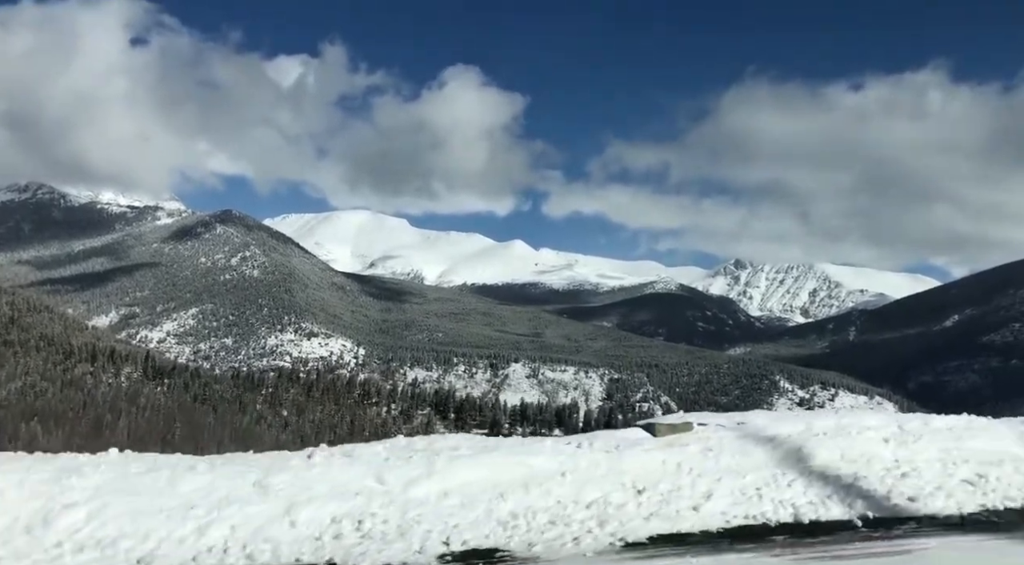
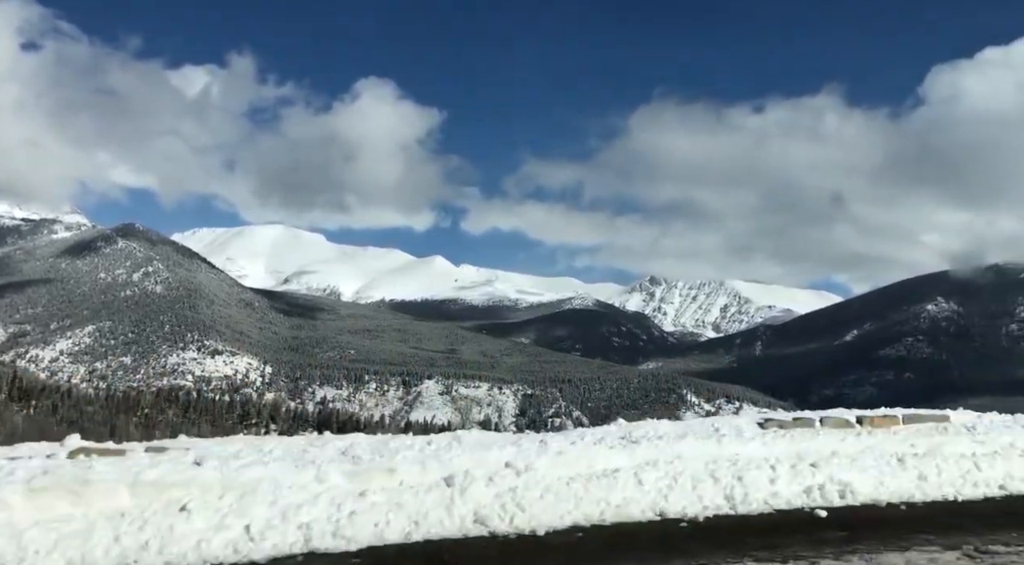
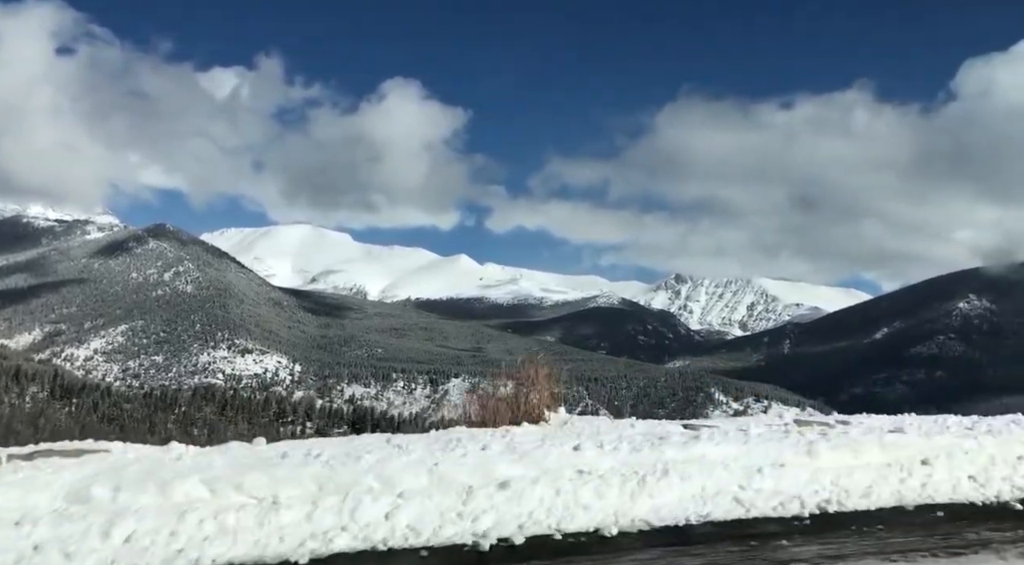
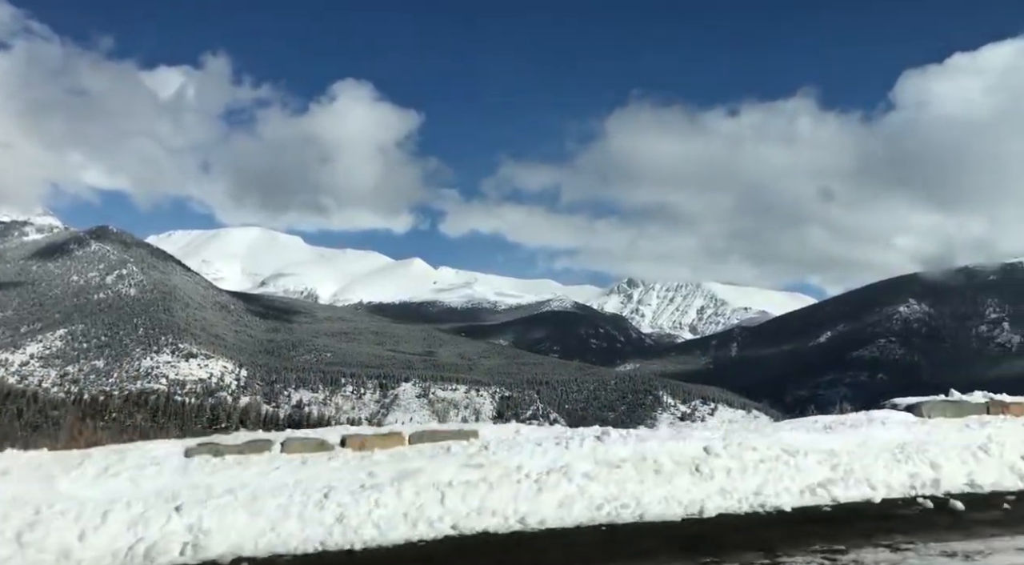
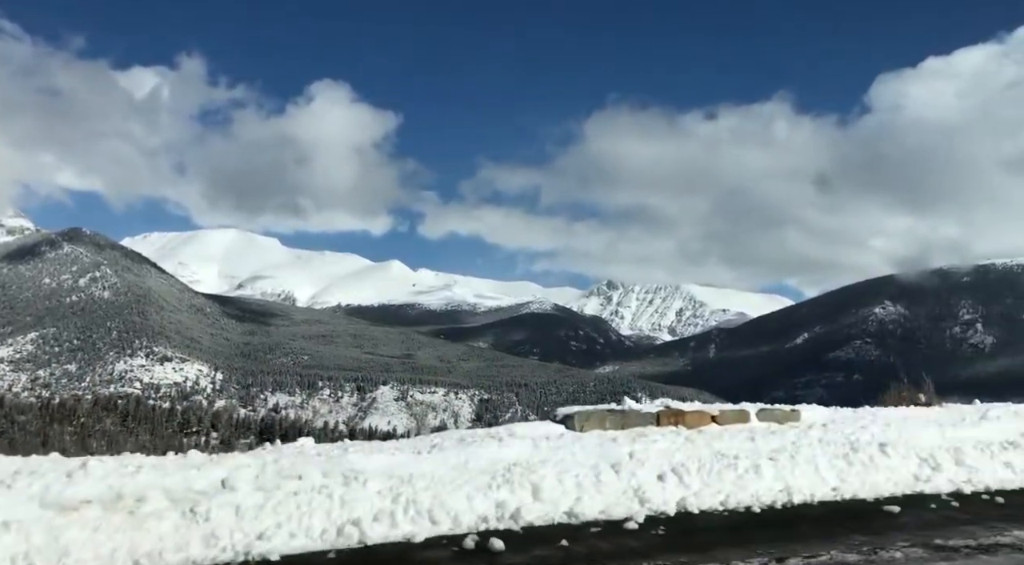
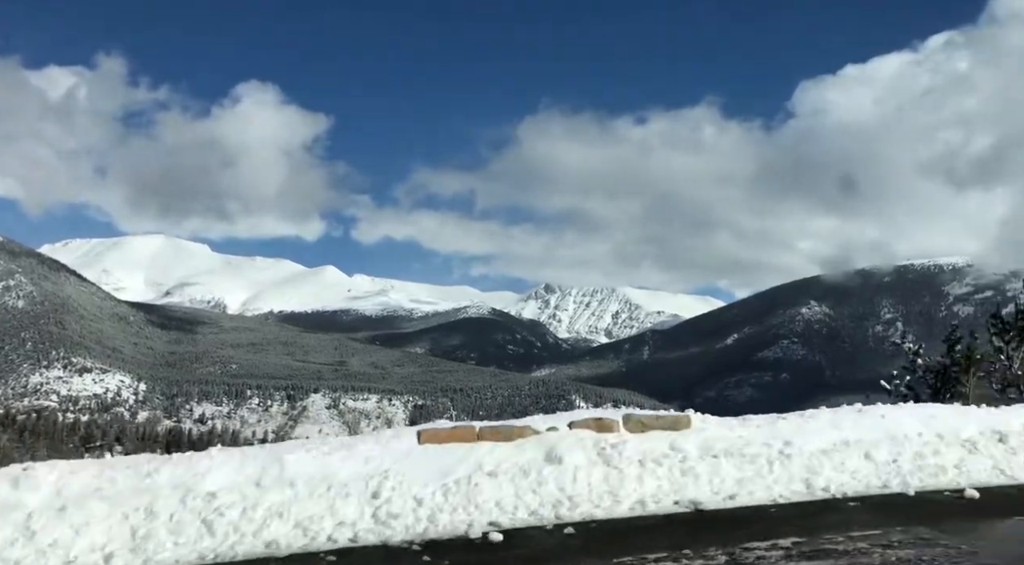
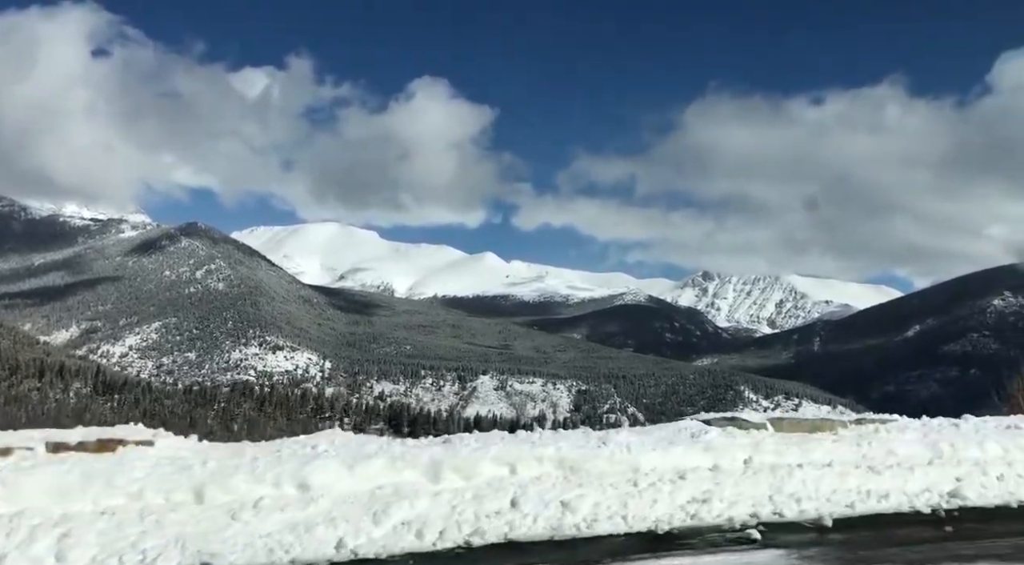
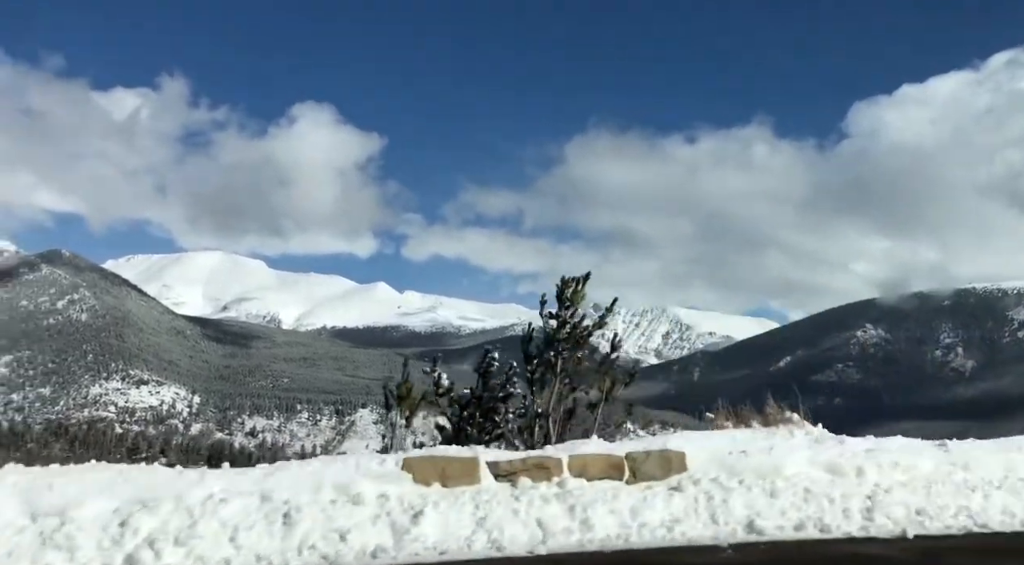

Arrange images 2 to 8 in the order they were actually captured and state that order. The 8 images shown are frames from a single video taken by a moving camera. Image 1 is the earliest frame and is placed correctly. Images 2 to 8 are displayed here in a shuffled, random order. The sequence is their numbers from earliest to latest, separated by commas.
7, 3, 2, 4, 5, 6, 8
